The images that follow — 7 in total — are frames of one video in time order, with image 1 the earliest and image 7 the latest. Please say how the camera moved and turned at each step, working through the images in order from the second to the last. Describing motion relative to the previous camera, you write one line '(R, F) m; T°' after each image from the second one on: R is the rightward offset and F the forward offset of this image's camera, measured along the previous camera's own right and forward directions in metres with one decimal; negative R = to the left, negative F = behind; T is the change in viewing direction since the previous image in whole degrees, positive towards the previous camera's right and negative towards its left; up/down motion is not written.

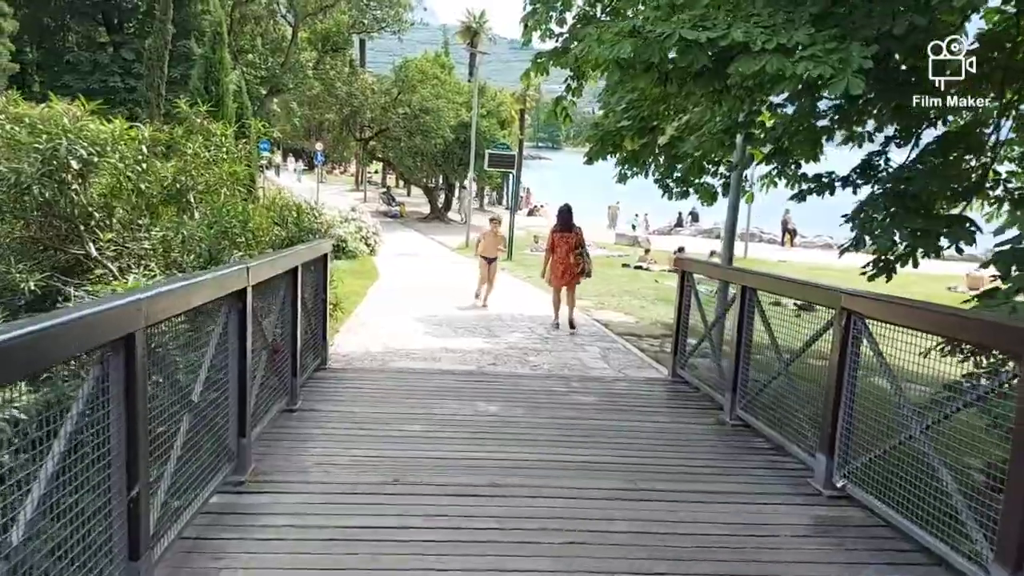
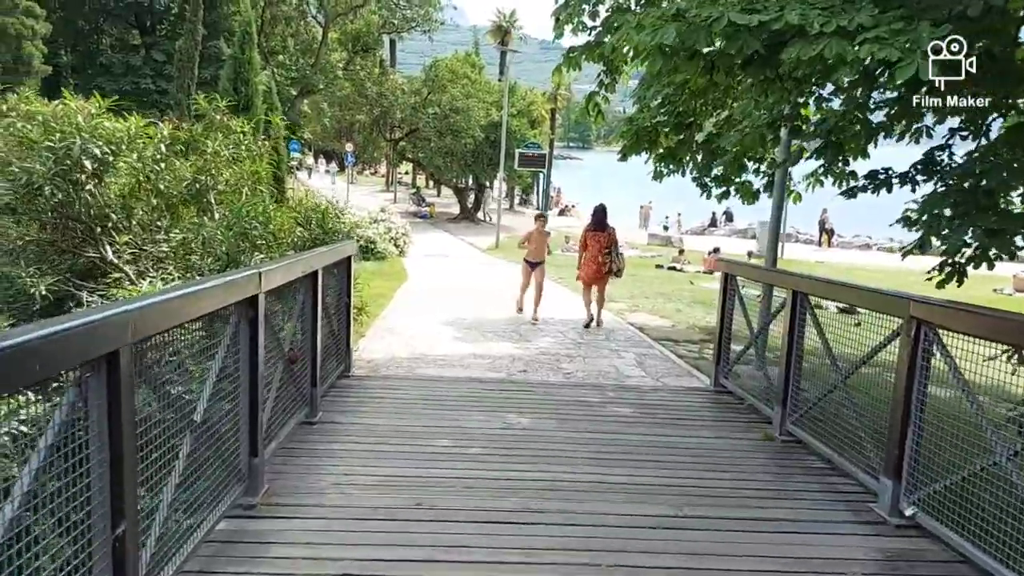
(0.0, +0.3) m; -2°
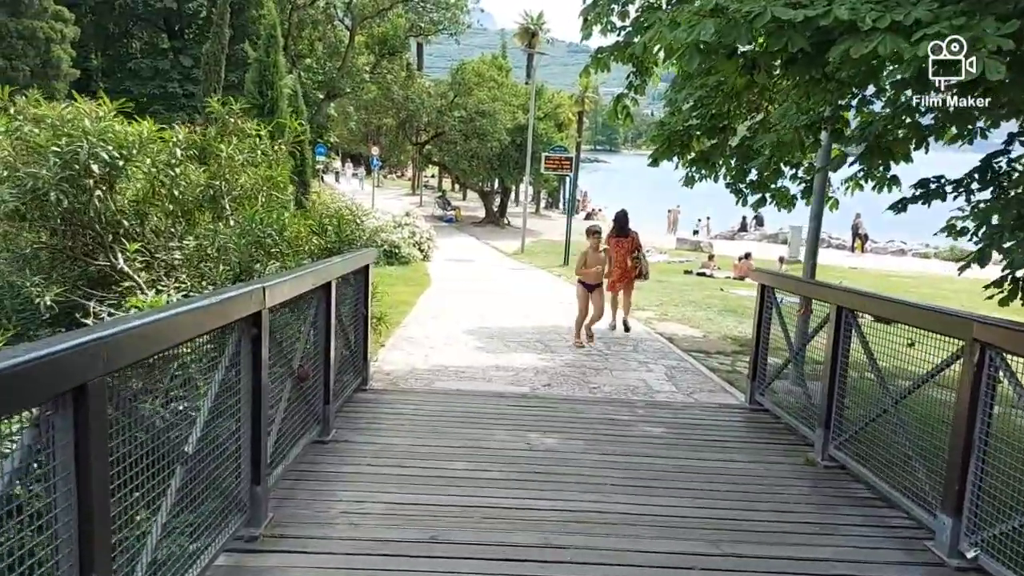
(0.0, +0.3) m; -2°
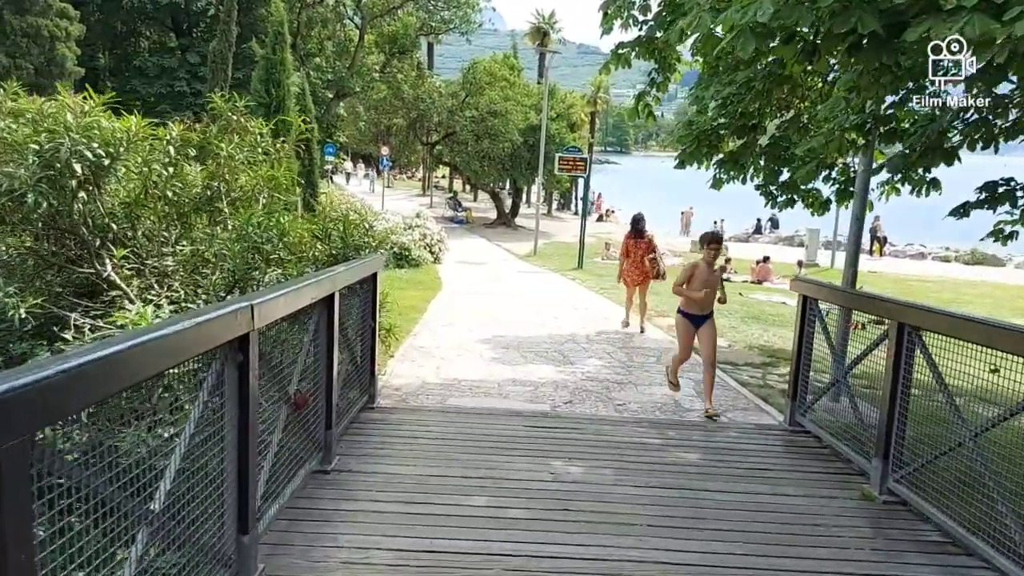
(-0.1, +0.4) m; -1°
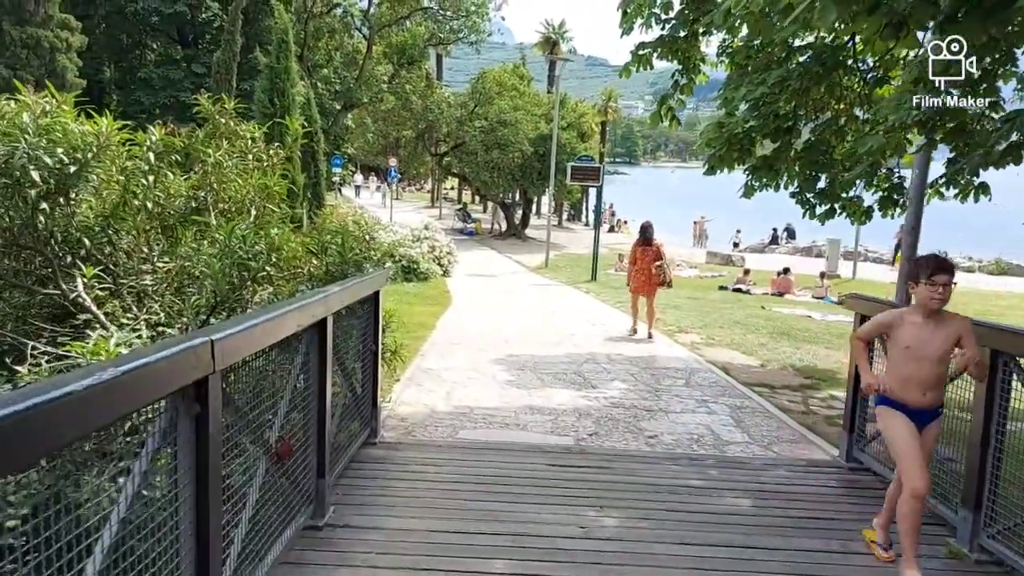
(-0.1, +0.6) m; -1°
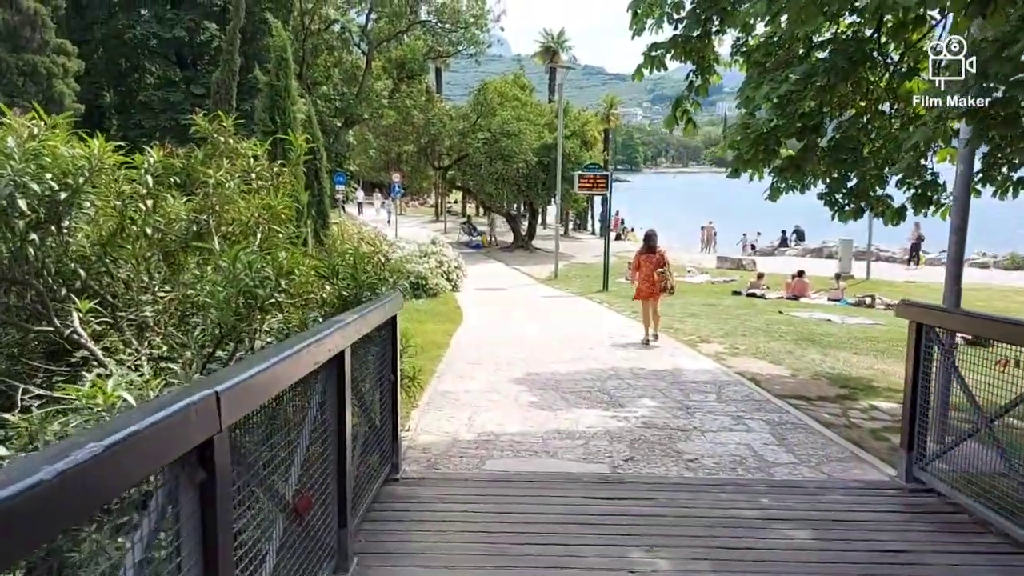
(-0.1, +0.3) m; 0°
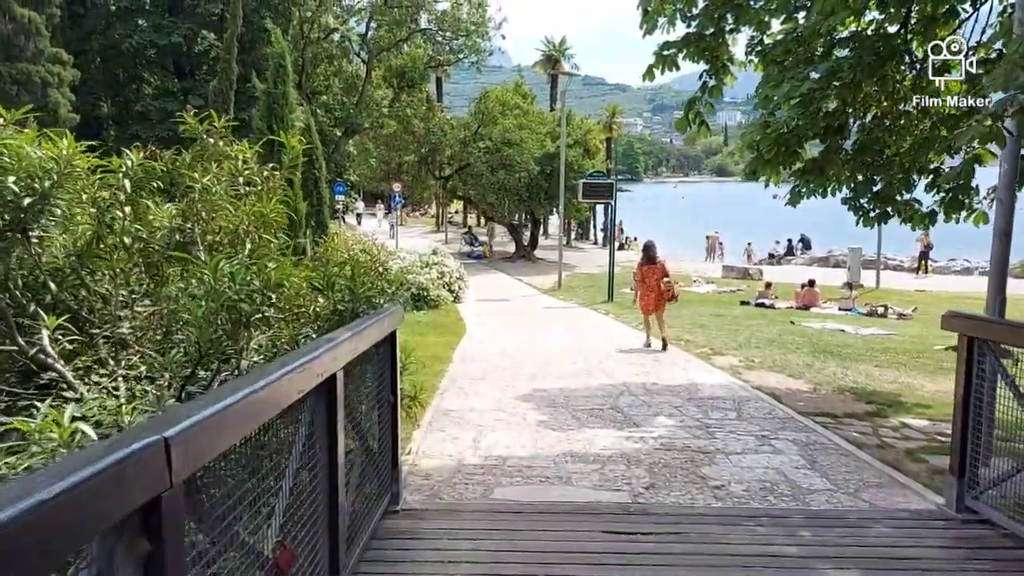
(0.0, +0.4) m; 0°
